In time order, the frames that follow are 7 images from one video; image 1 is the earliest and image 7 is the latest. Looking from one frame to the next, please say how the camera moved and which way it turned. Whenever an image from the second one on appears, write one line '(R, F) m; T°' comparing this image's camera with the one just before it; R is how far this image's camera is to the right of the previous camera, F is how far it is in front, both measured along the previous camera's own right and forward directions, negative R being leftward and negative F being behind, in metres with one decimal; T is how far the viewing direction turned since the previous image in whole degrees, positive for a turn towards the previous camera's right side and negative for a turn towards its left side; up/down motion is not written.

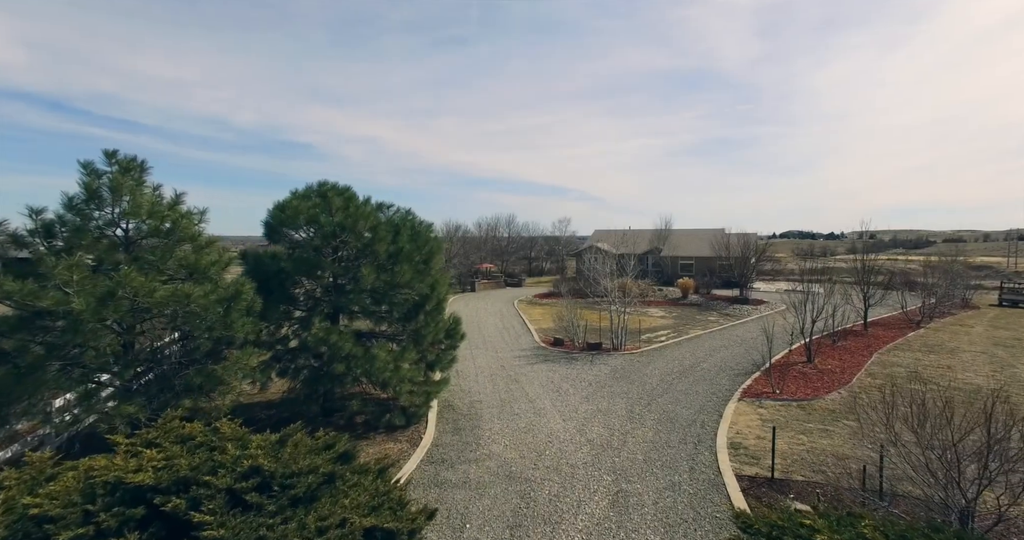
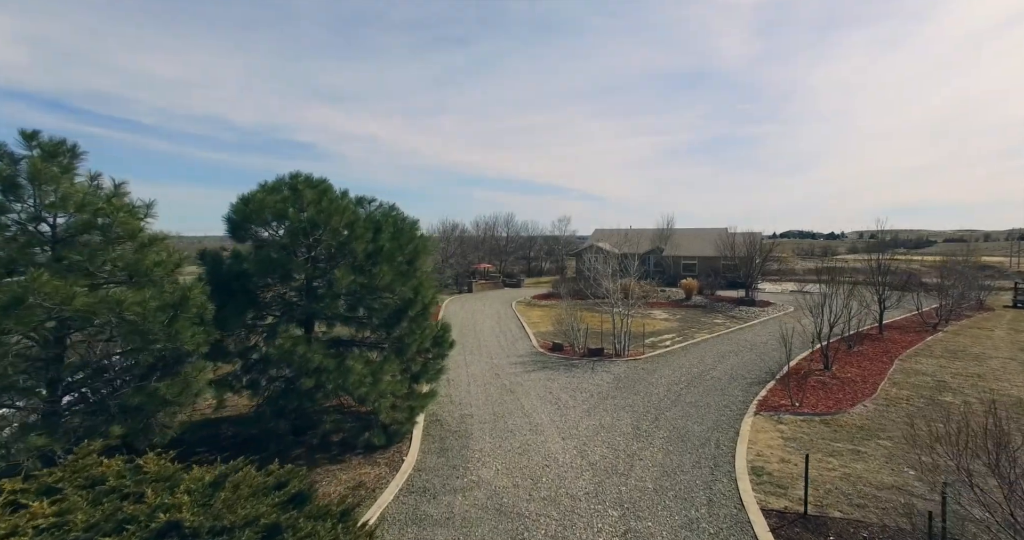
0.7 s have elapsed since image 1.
(+0.1, +1.0) m; 0°
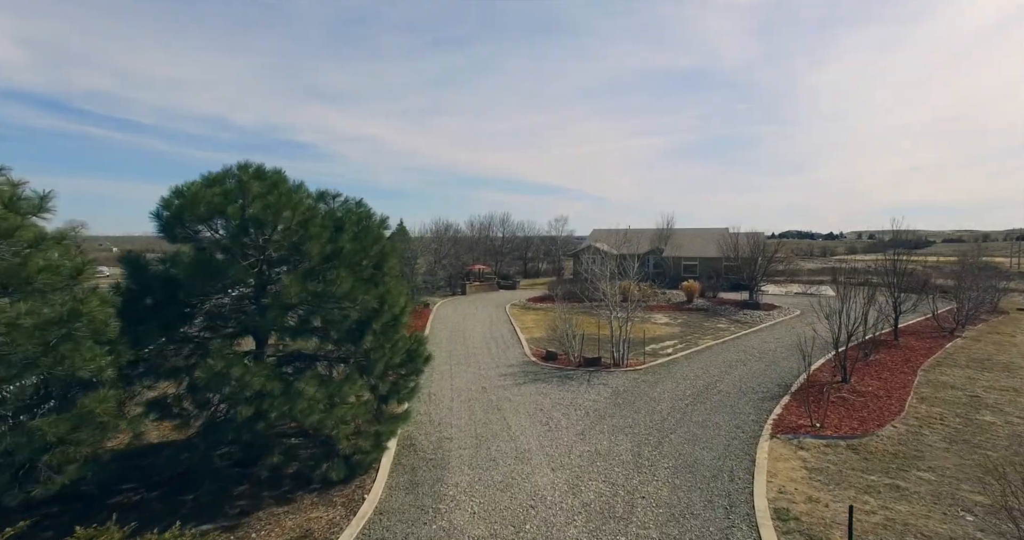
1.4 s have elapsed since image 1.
(+0.3, +1.2) m; 0°
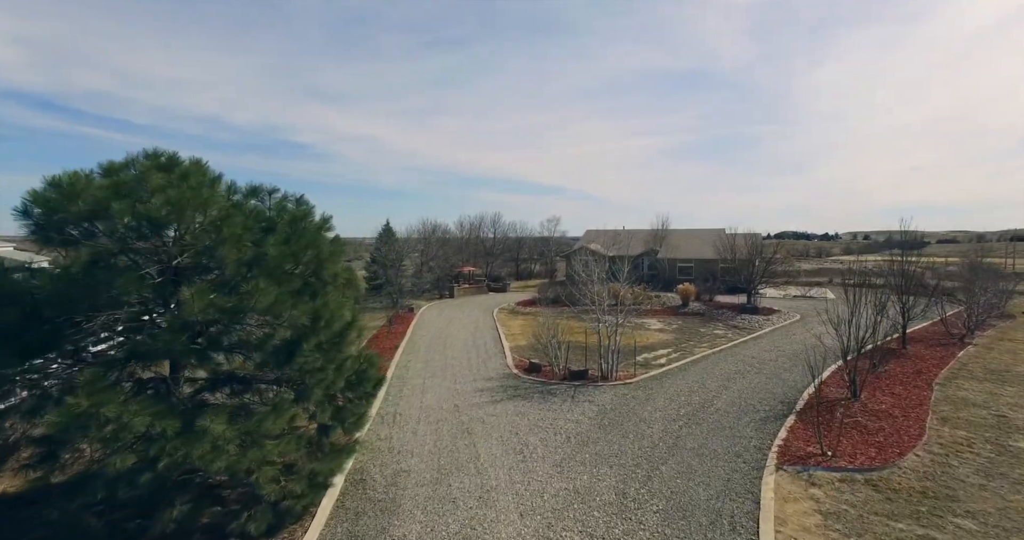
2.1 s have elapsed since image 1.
(+0.5, +1.2) m; 0°
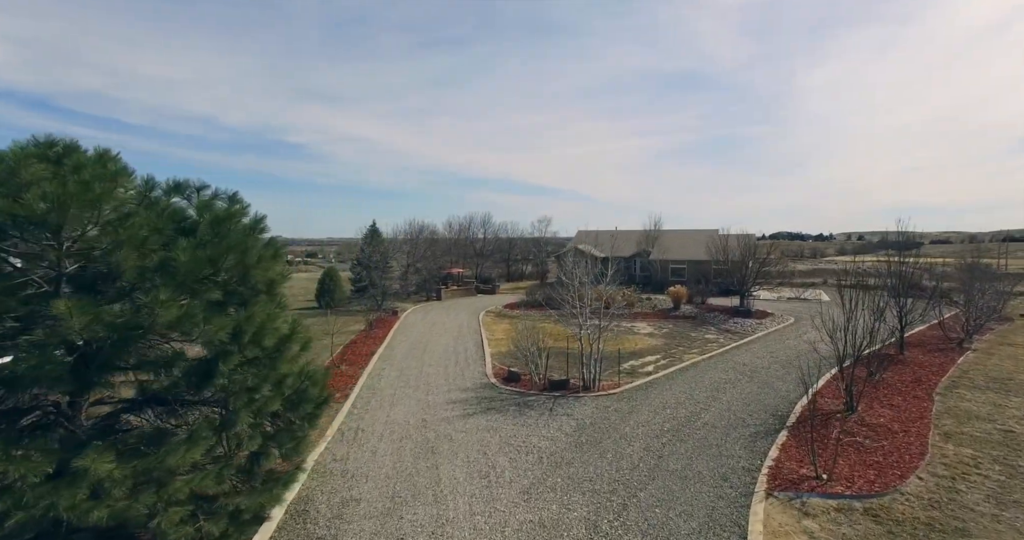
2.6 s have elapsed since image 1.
(+0.5, +0.8) m; 0°
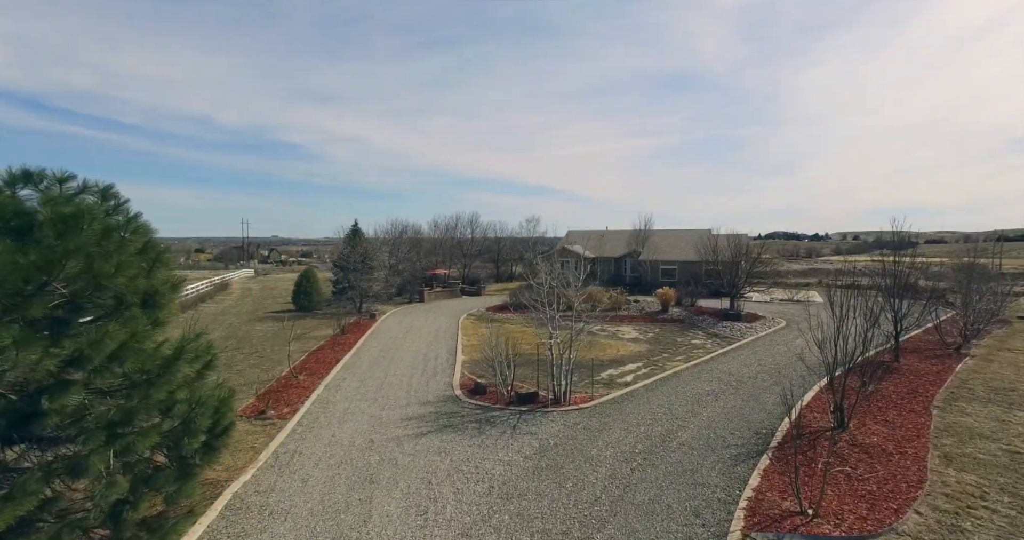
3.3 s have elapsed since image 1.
(+0.8, +1.0) m; 0°
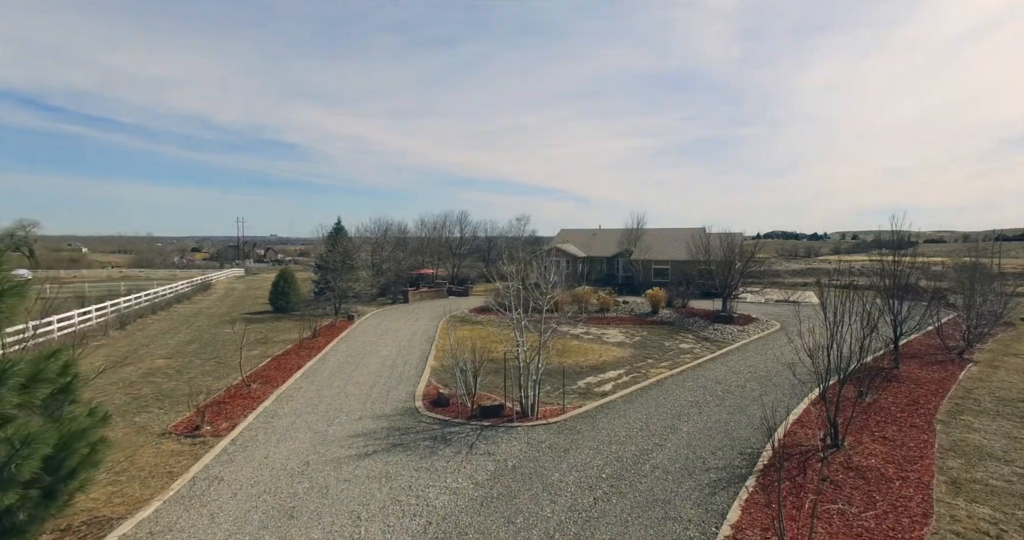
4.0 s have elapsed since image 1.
(+0.8, +1.0) m; 0°
